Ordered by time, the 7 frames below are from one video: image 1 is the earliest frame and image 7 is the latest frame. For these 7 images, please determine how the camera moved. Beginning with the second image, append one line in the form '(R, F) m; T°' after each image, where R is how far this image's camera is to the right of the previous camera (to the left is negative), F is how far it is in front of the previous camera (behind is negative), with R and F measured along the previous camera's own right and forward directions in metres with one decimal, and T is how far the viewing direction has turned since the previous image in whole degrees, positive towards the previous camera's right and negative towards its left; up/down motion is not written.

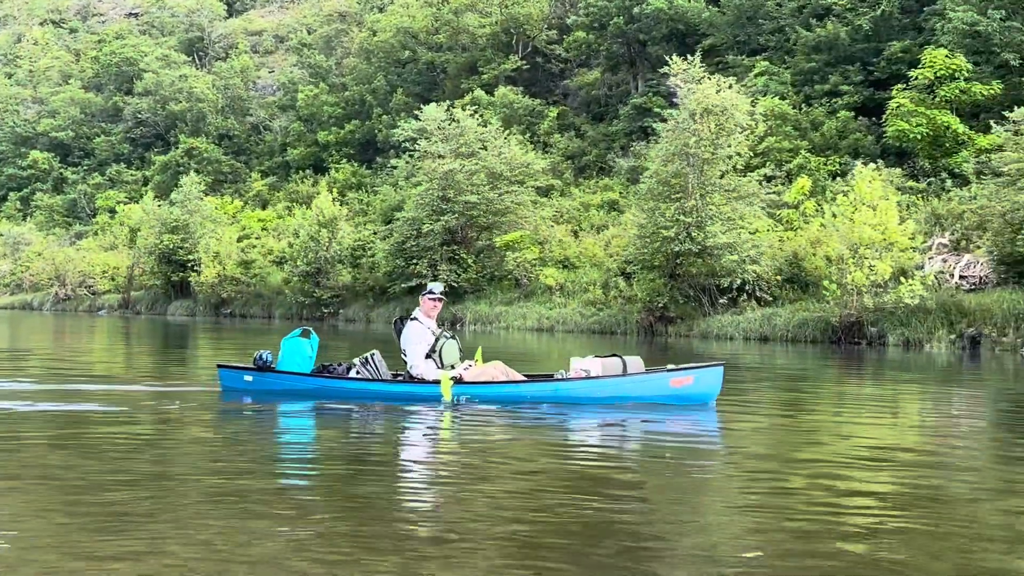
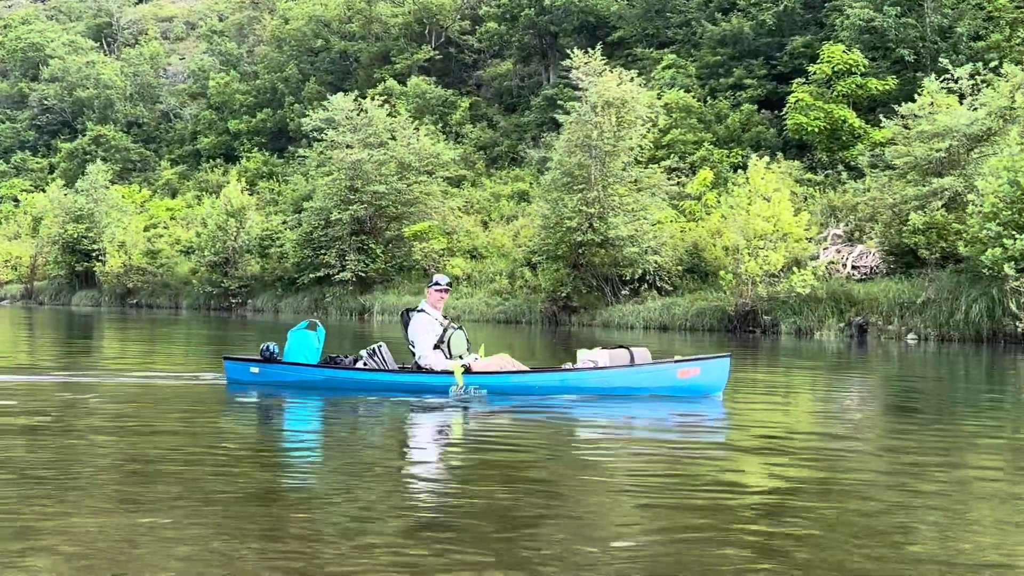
(+0.5, -0.3) m; +4°
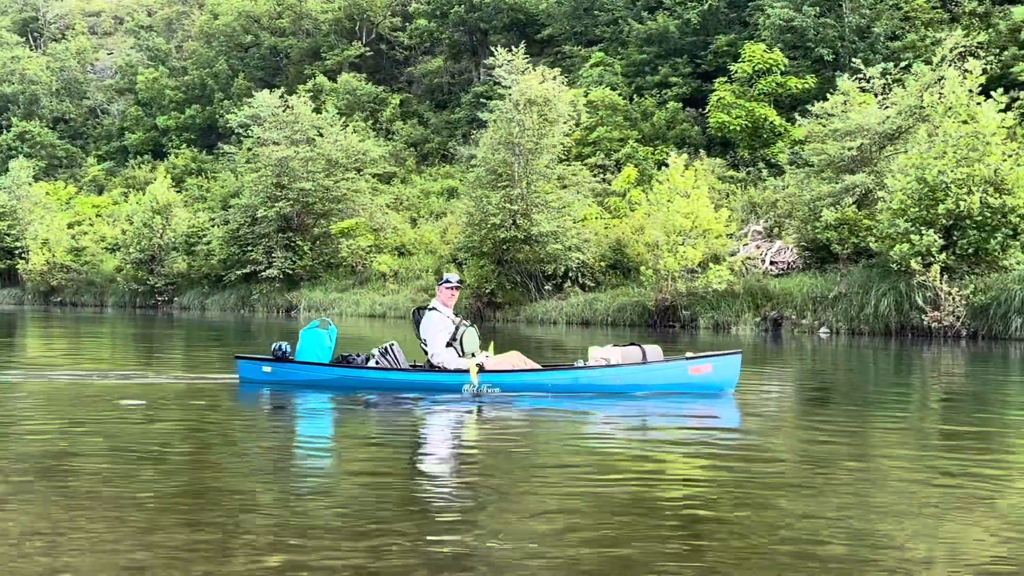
(+0.4, -0.3) m; +3°
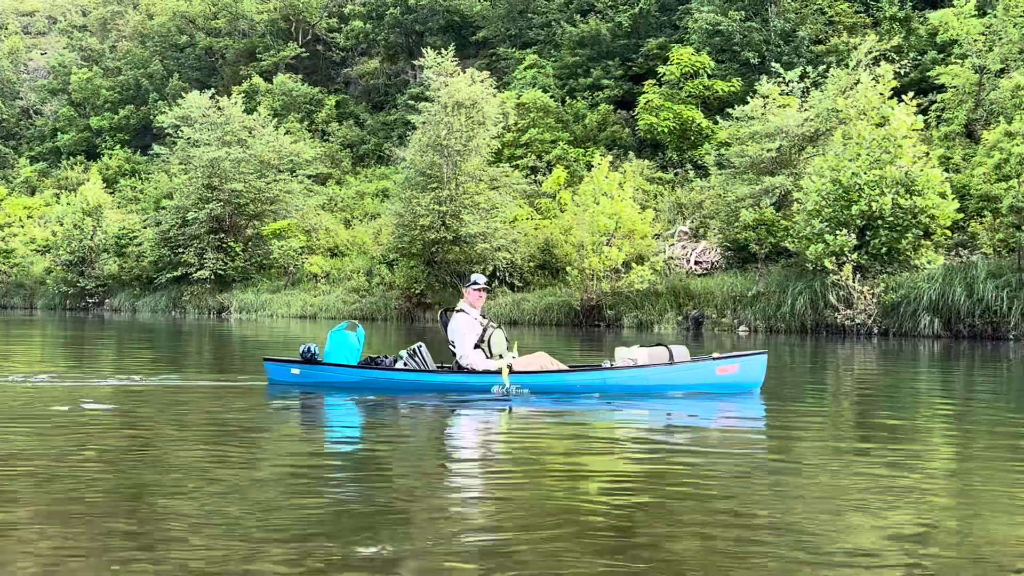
(+0.5, -0.4) m; +2°
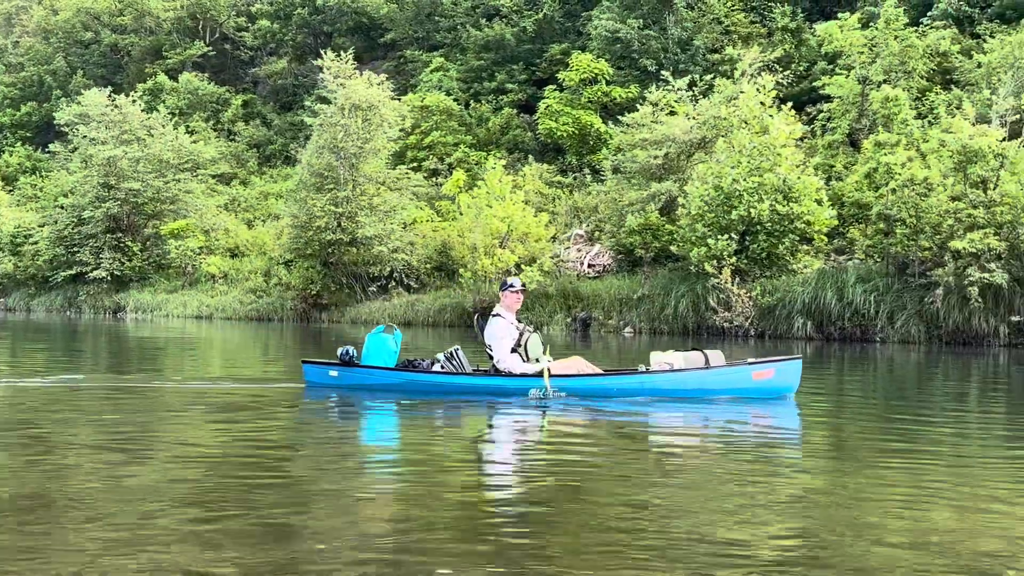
(+0.7, -0.4) m; +4°
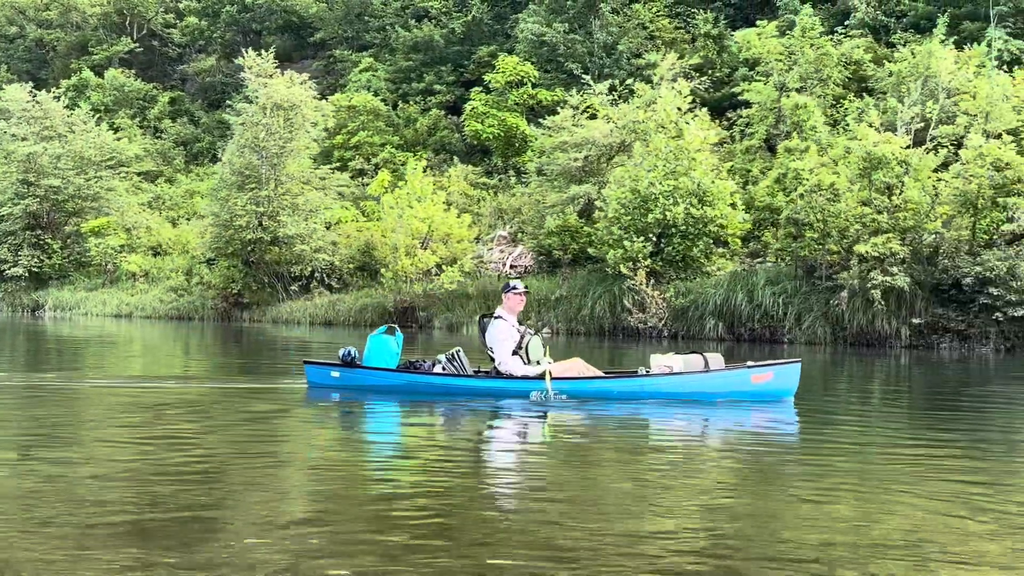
(+0.4, -0.3) m; +3°
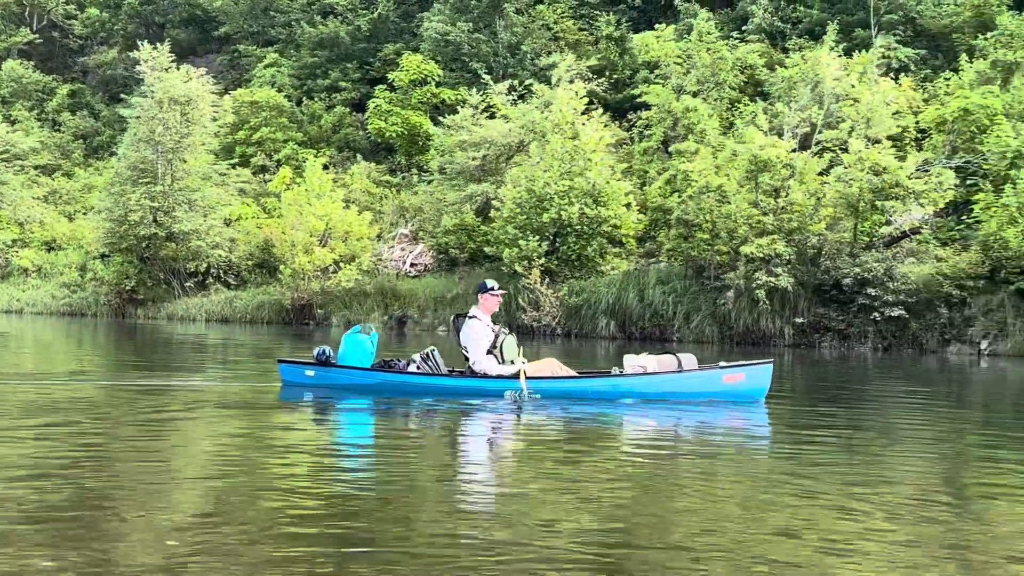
(+0.5, -0.2) m; +4°
